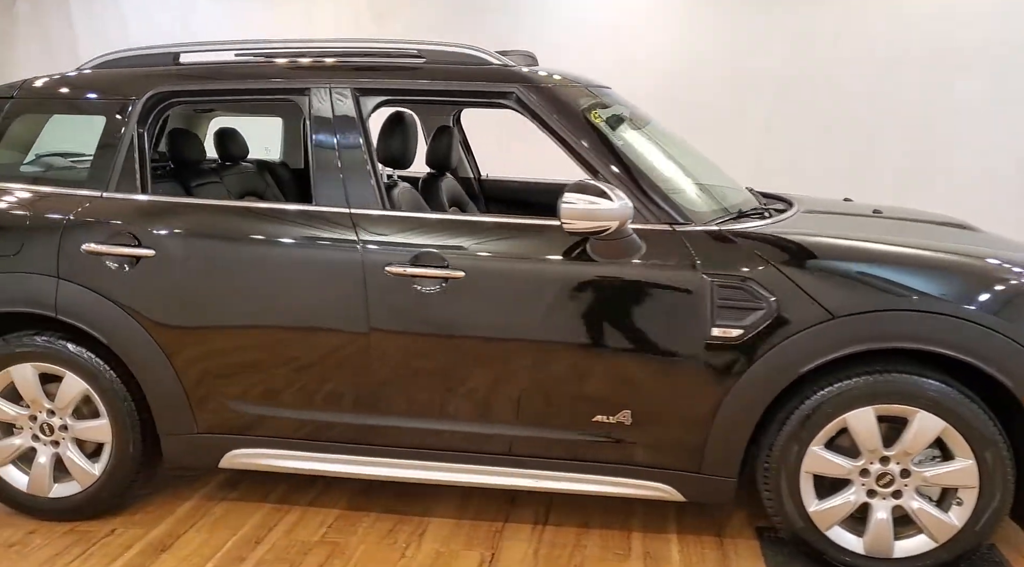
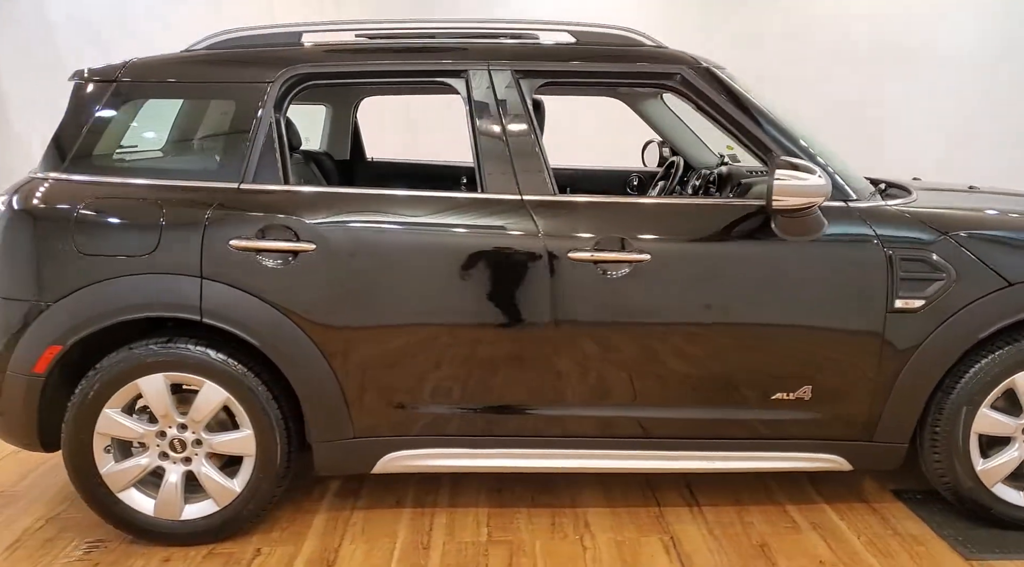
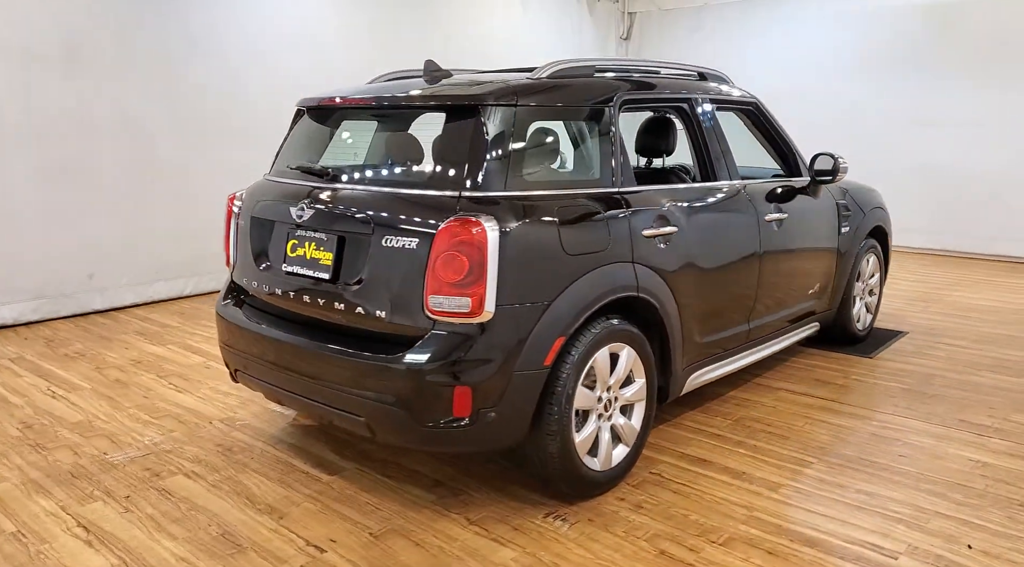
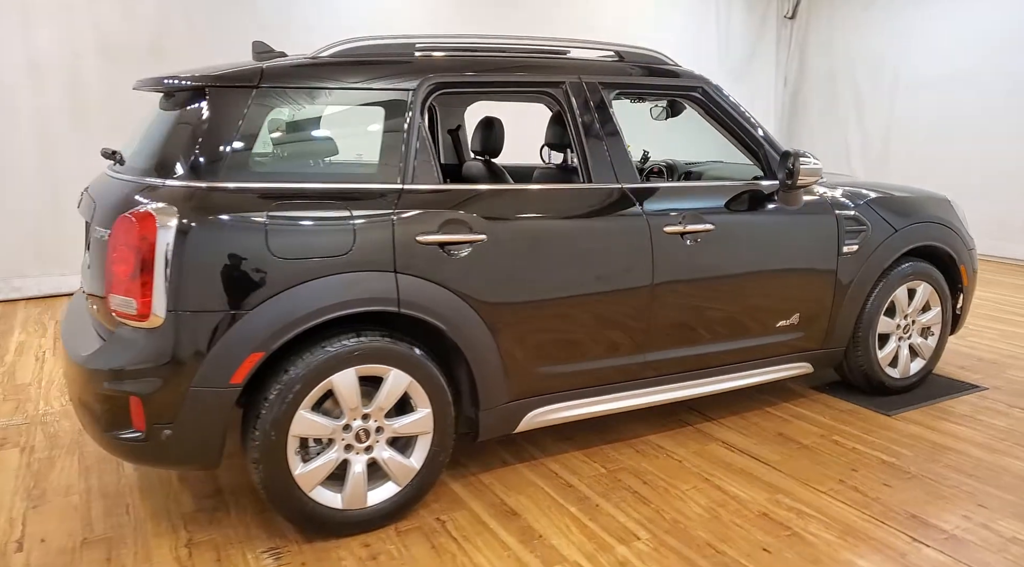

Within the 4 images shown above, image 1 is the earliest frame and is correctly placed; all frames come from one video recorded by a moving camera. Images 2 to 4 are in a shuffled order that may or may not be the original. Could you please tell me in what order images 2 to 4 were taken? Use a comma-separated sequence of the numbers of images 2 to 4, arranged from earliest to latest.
2, 4, 3
